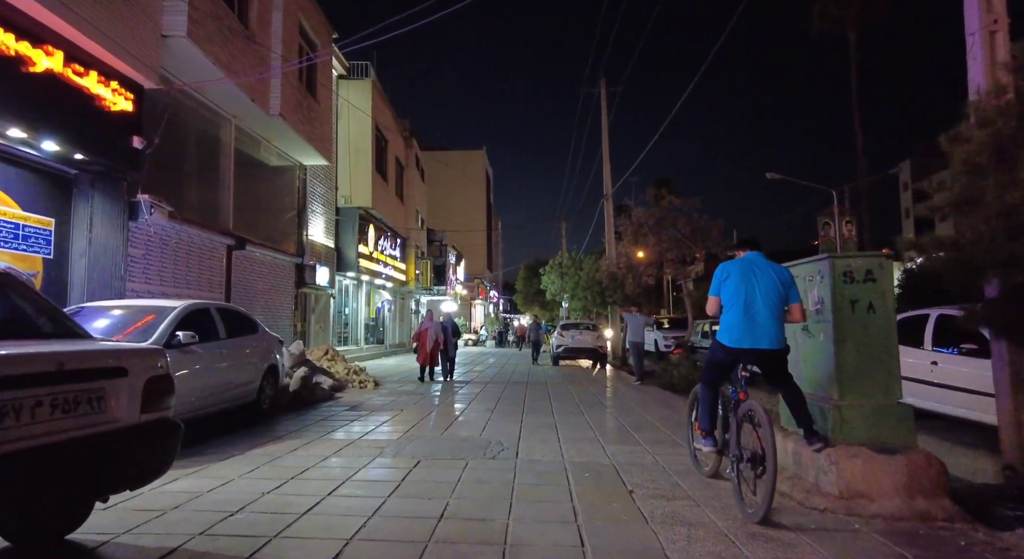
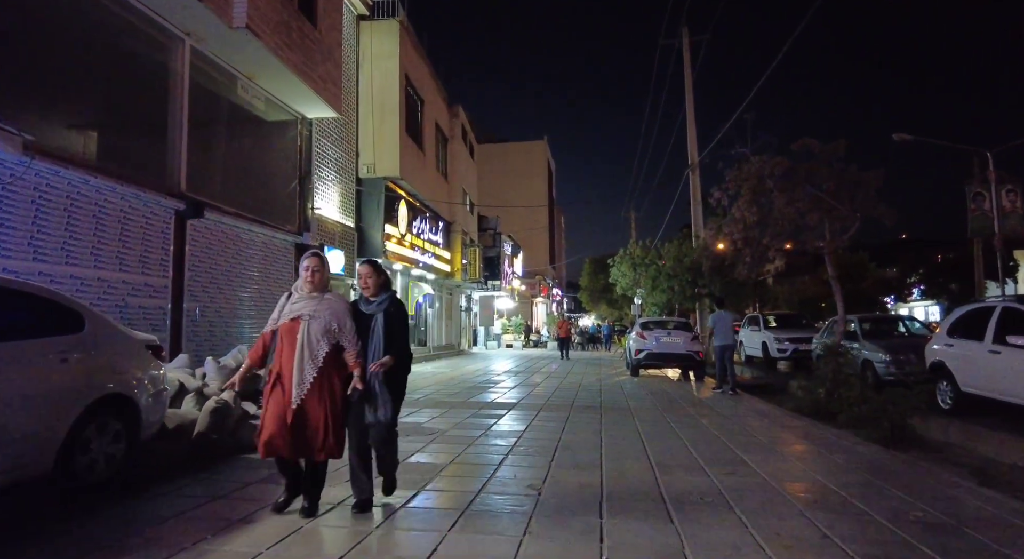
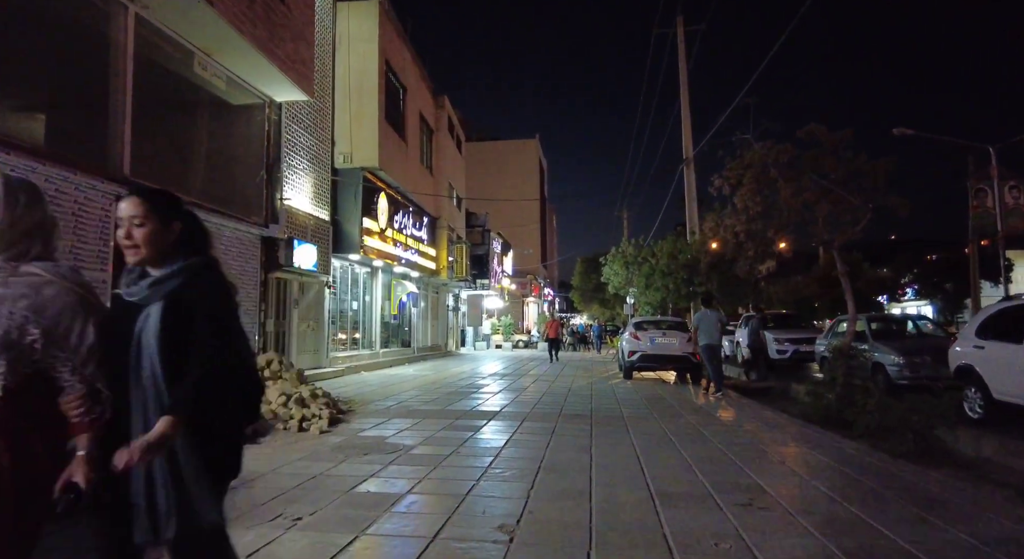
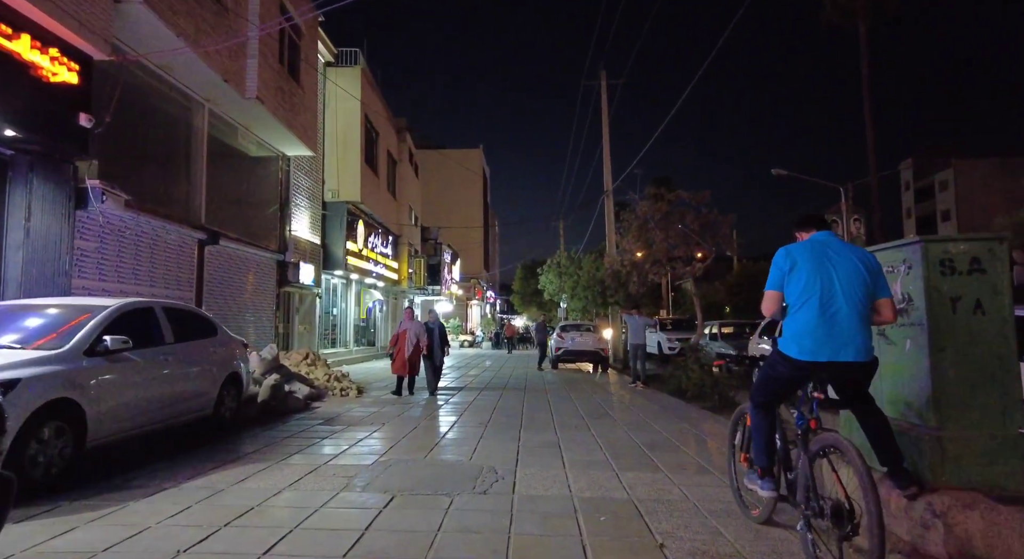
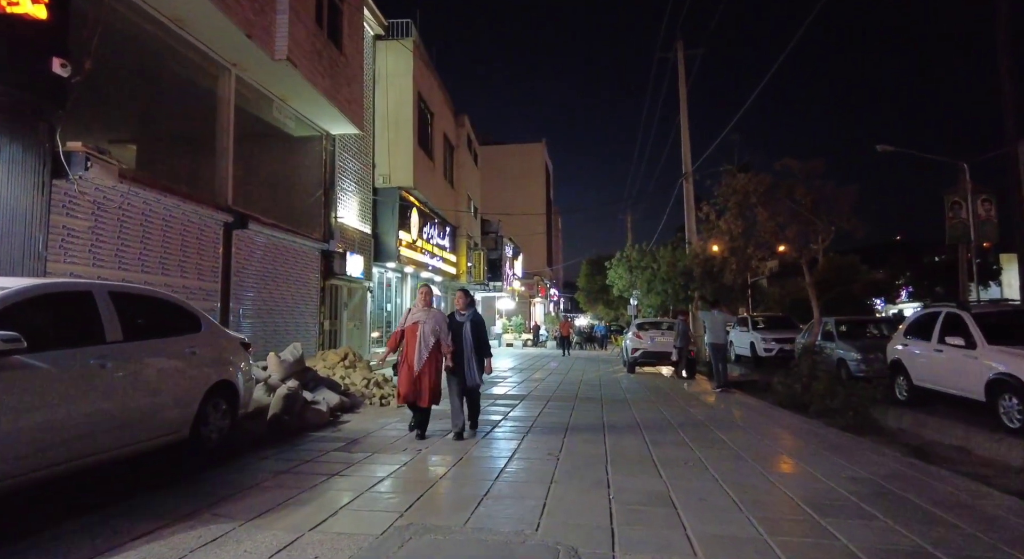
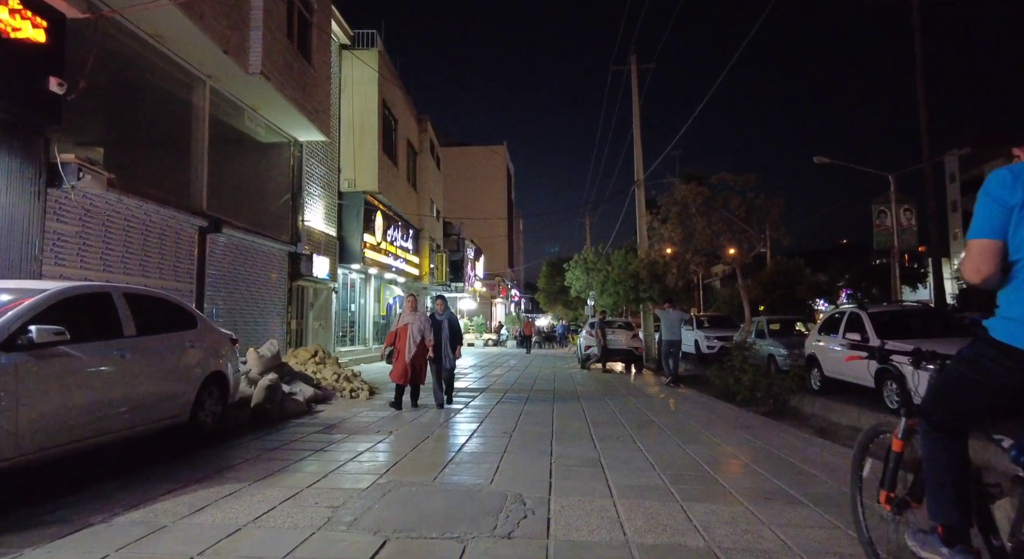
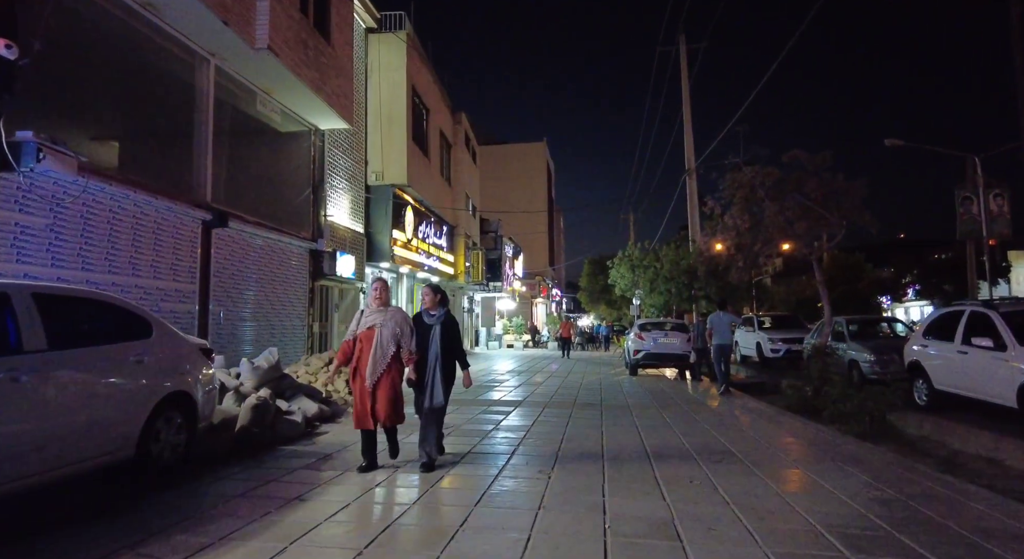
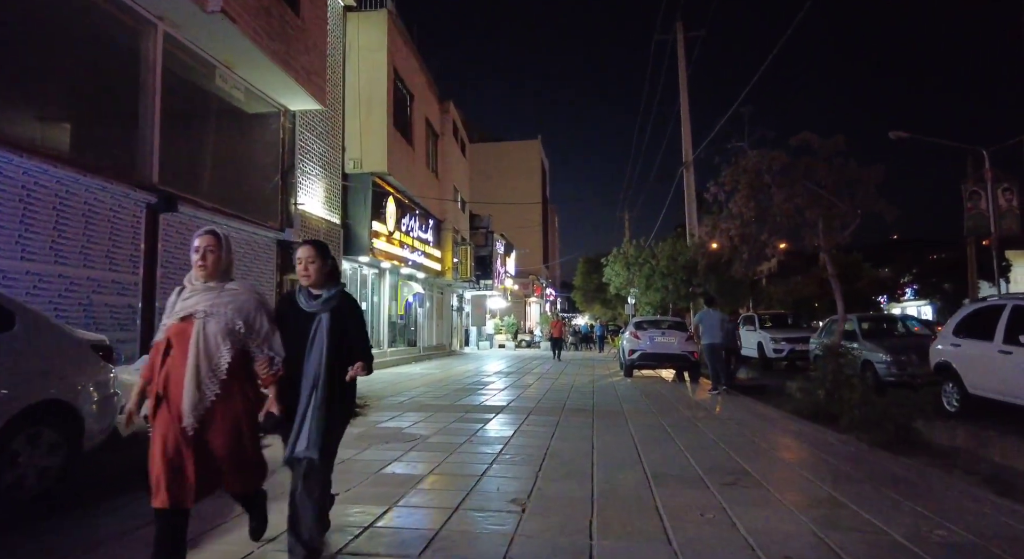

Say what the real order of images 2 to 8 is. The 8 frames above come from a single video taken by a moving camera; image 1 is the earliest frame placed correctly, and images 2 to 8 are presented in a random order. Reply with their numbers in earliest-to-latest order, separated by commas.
4, 6, 5, 7, 2, 8, 3
